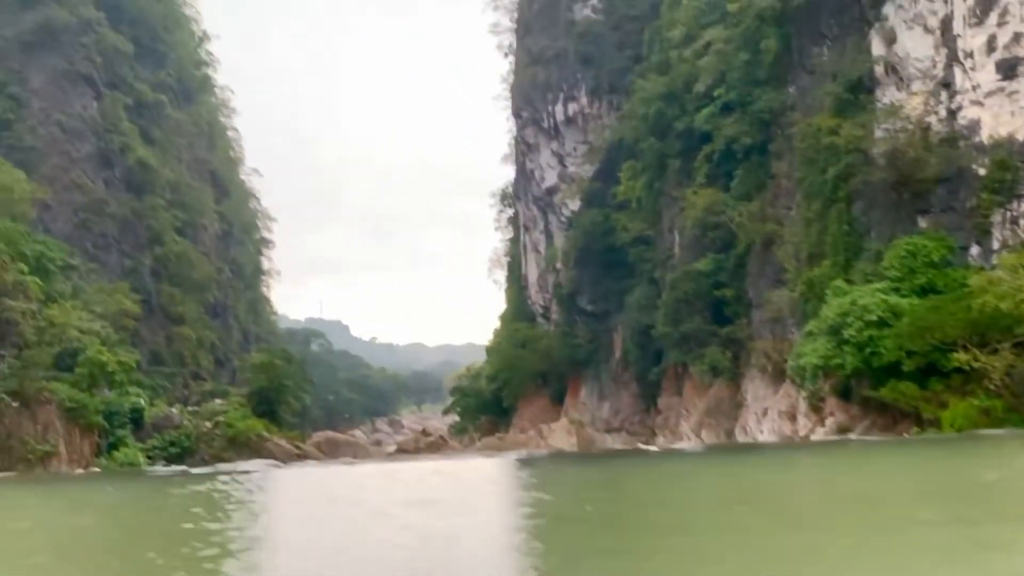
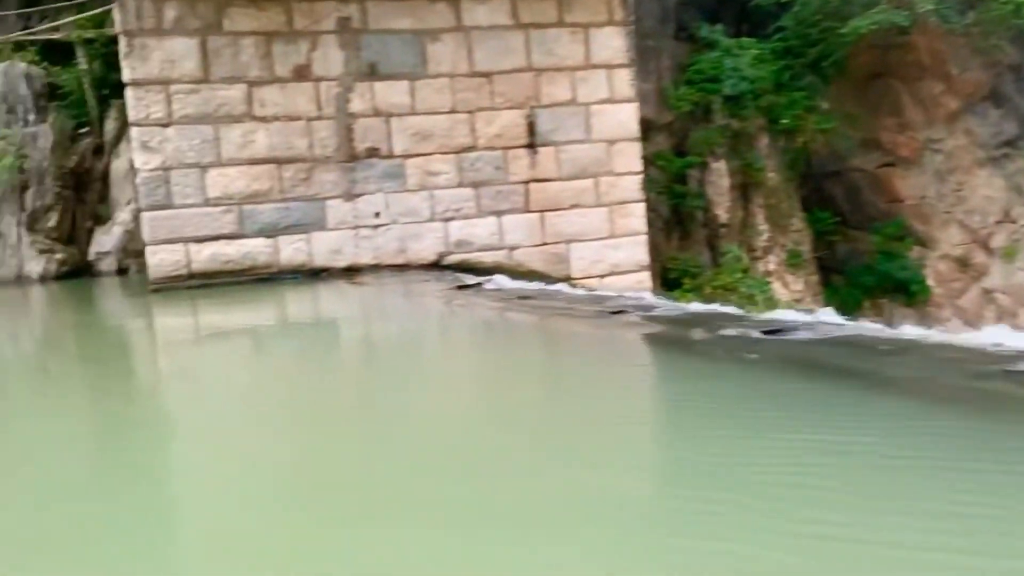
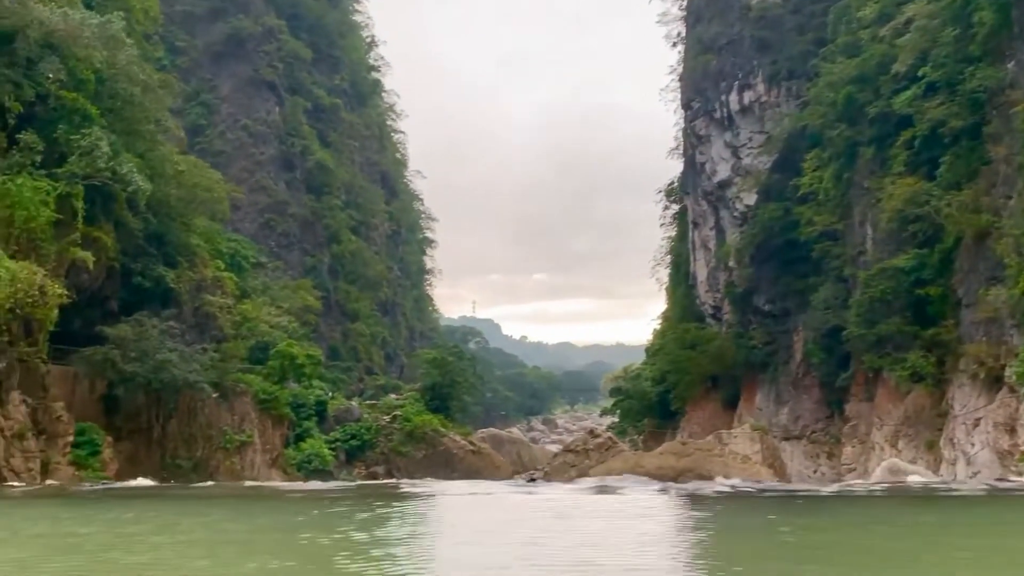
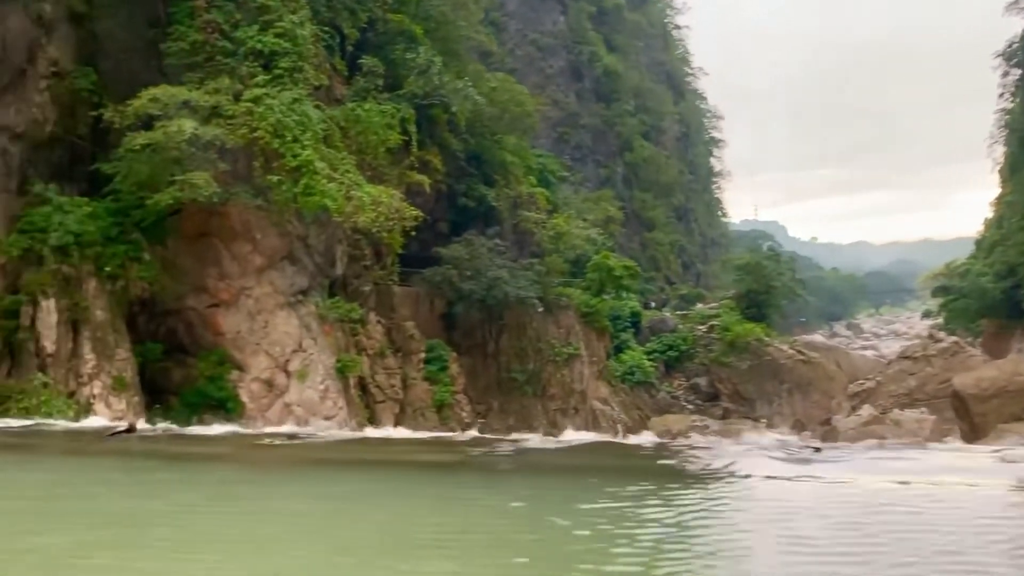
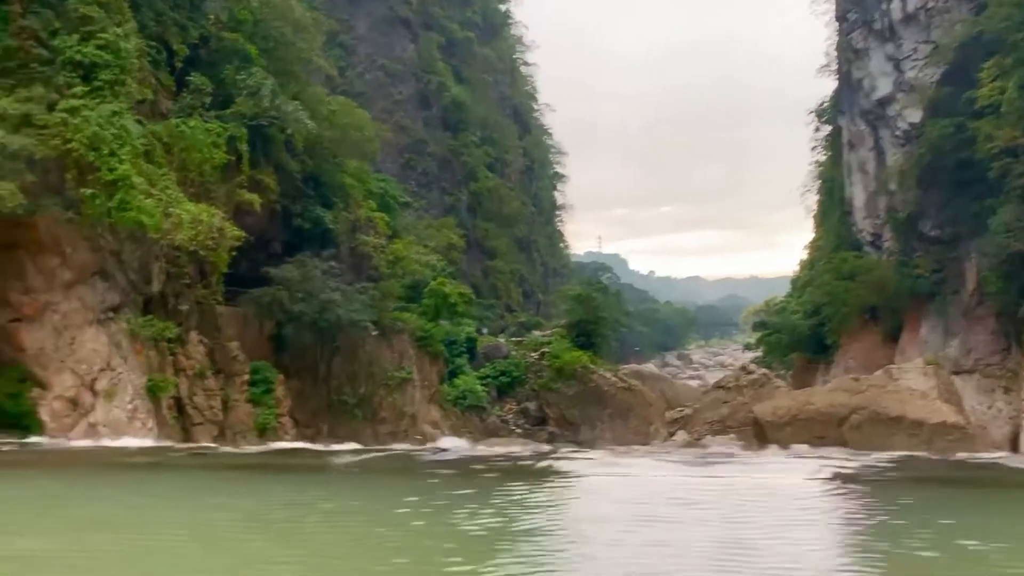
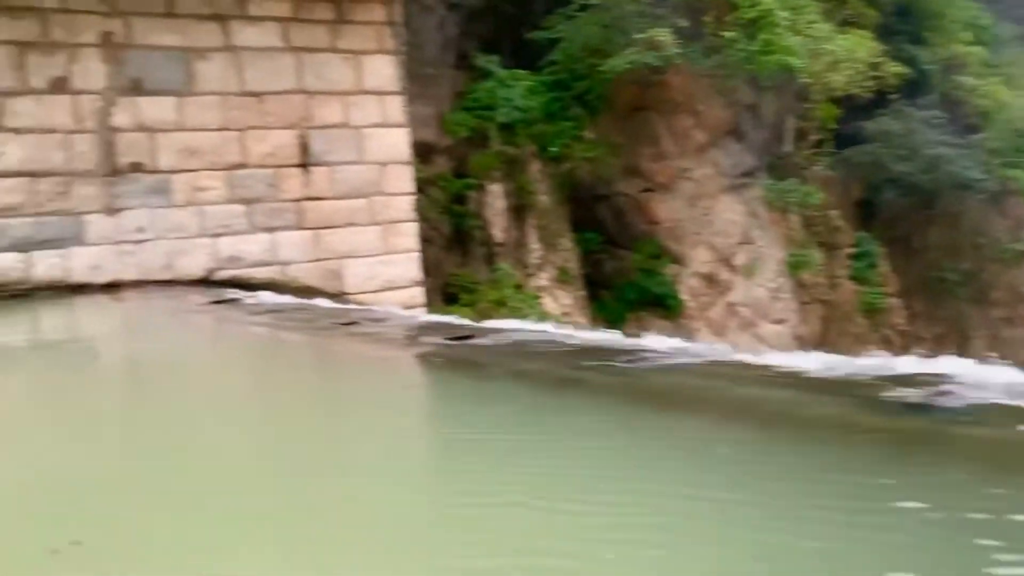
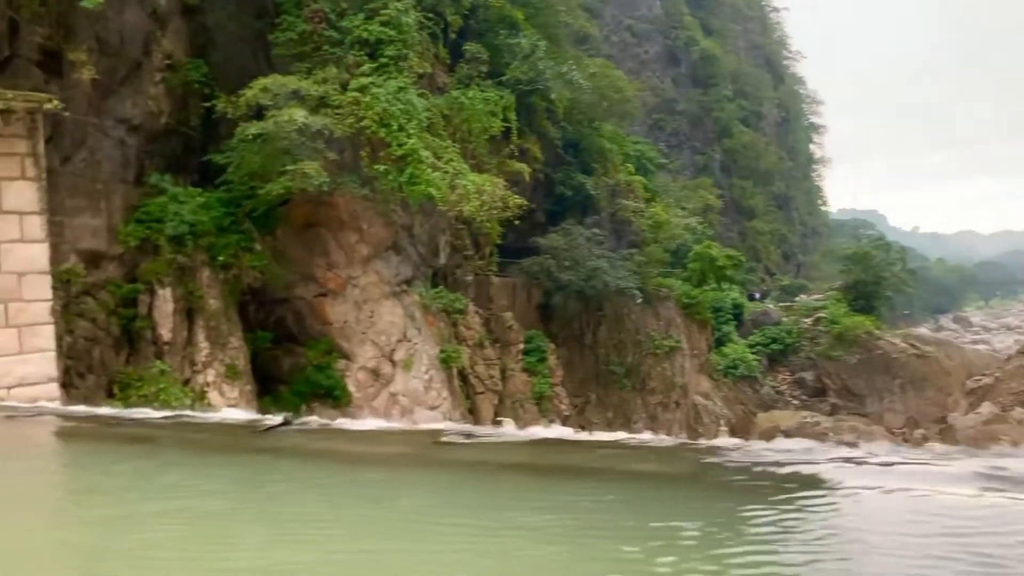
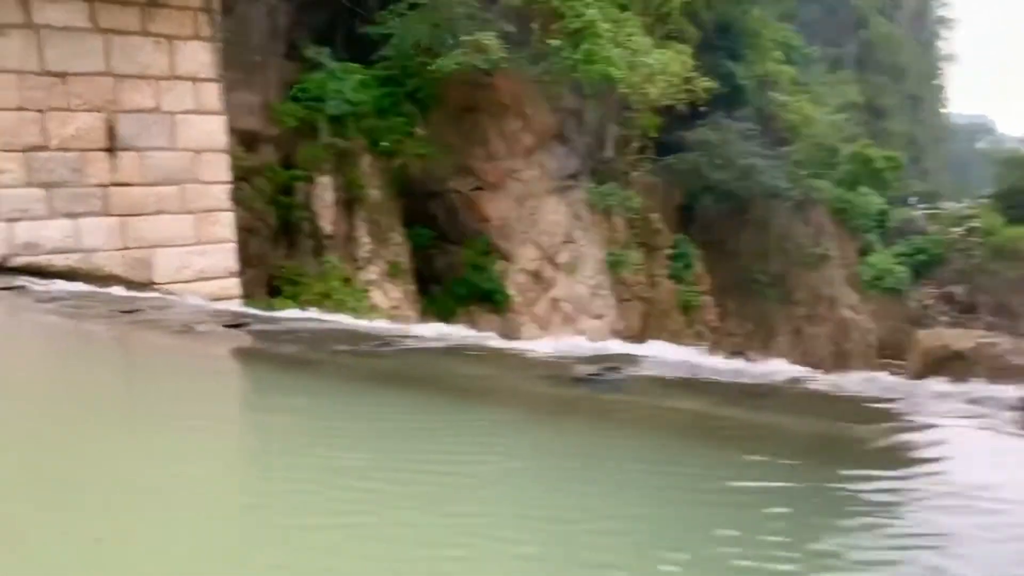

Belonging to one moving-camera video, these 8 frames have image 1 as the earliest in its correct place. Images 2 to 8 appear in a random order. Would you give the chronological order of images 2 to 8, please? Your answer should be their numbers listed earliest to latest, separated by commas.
3, 5, 4, 7, 8, 6, 2
